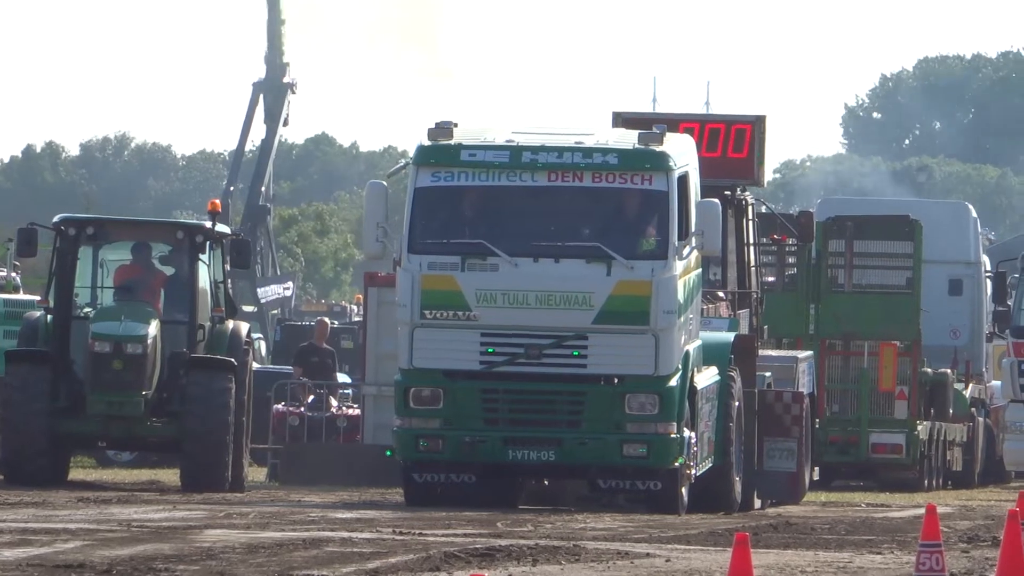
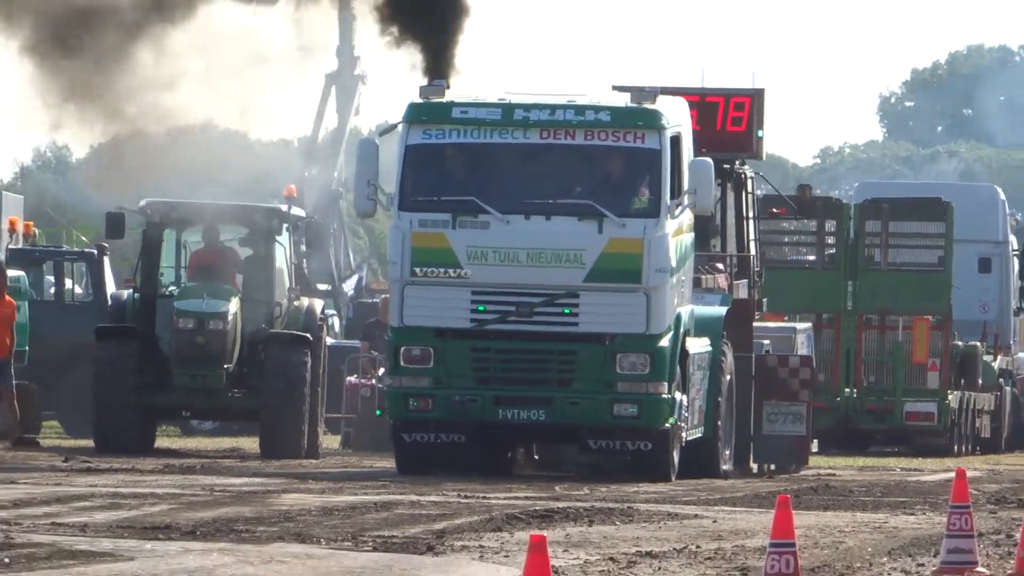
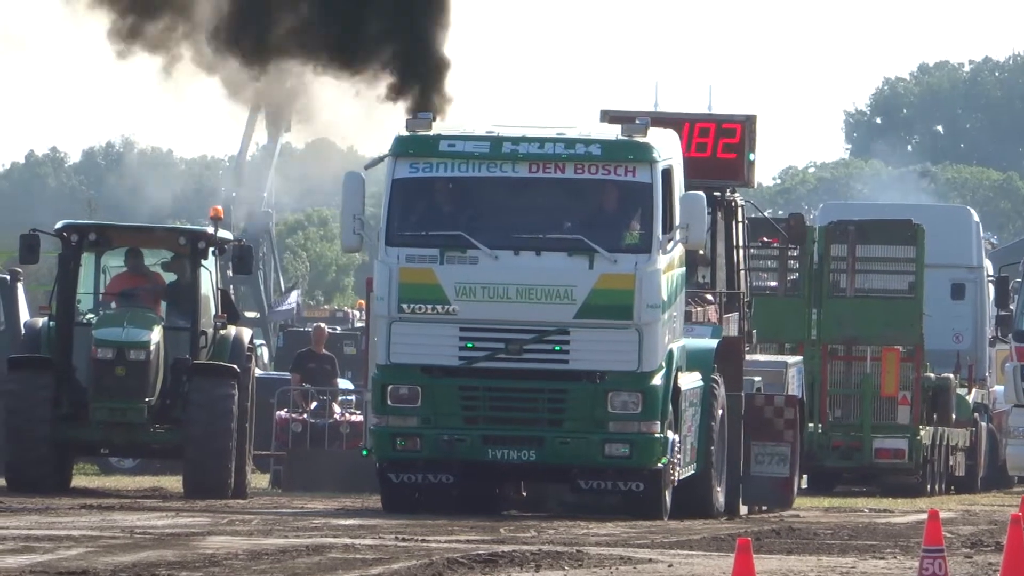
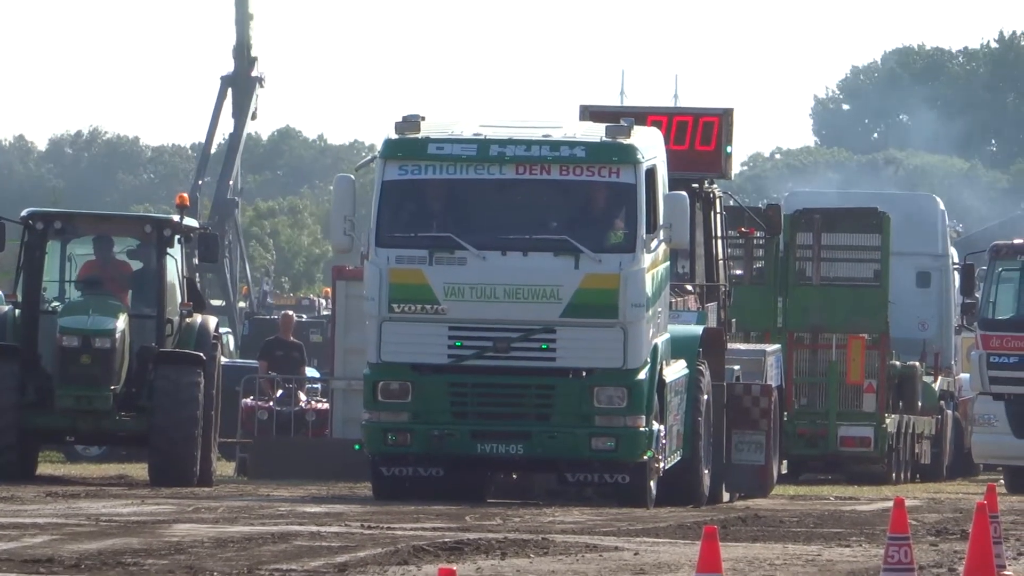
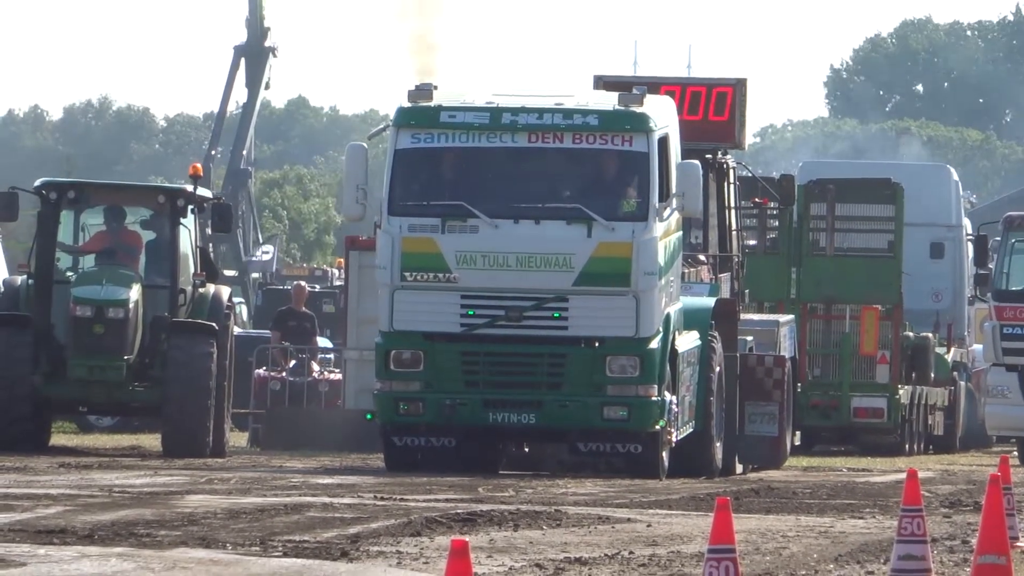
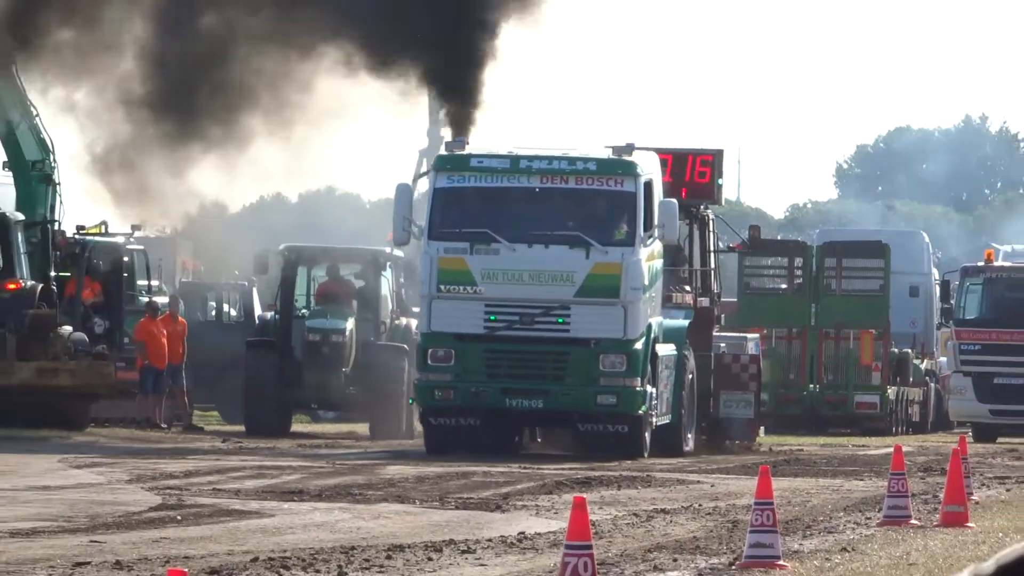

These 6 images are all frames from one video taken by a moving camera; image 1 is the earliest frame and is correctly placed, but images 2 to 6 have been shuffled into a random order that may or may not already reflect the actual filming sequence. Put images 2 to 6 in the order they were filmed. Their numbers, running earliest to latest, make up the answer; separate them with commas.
4, 5, 3, 2, 6
